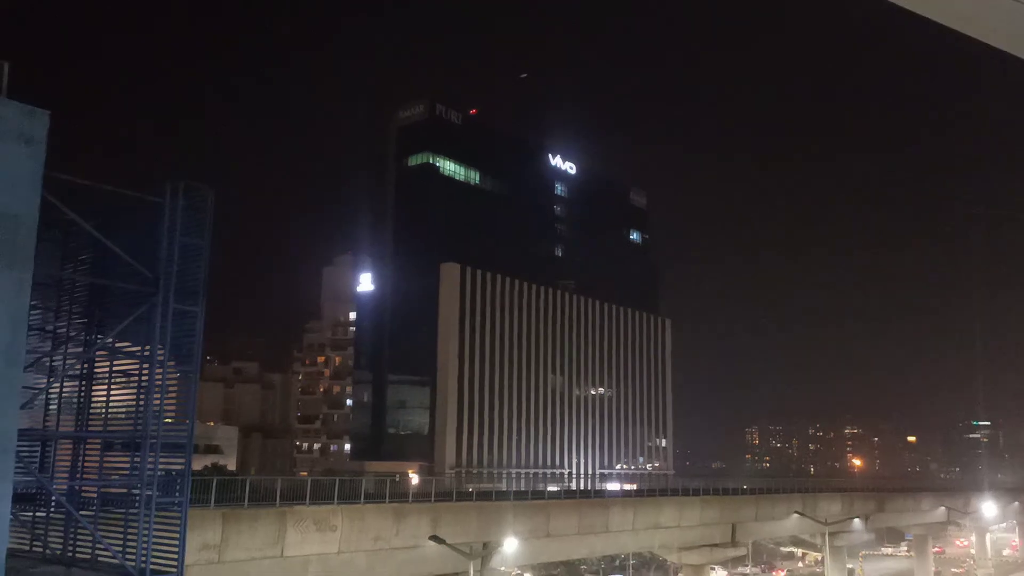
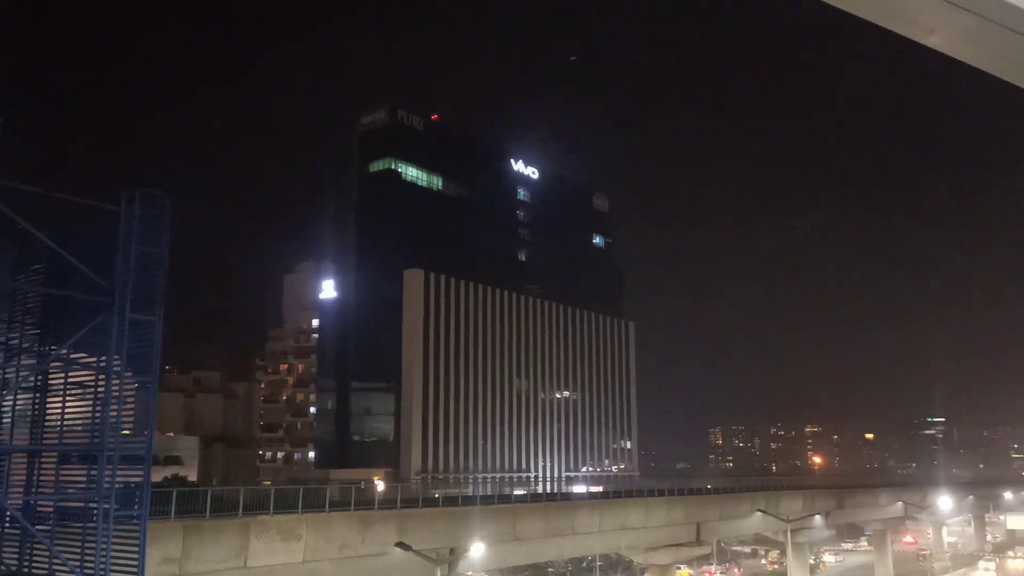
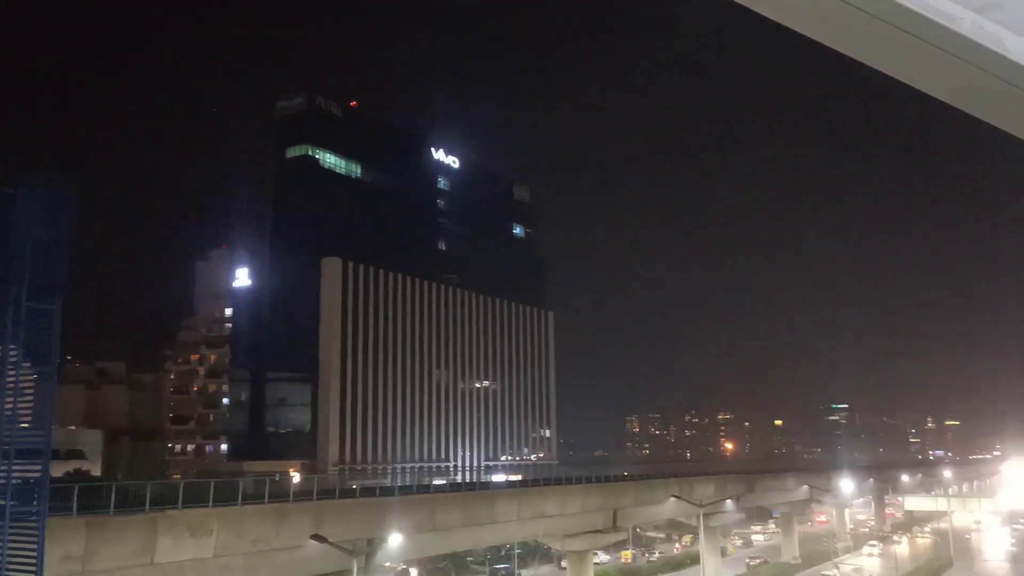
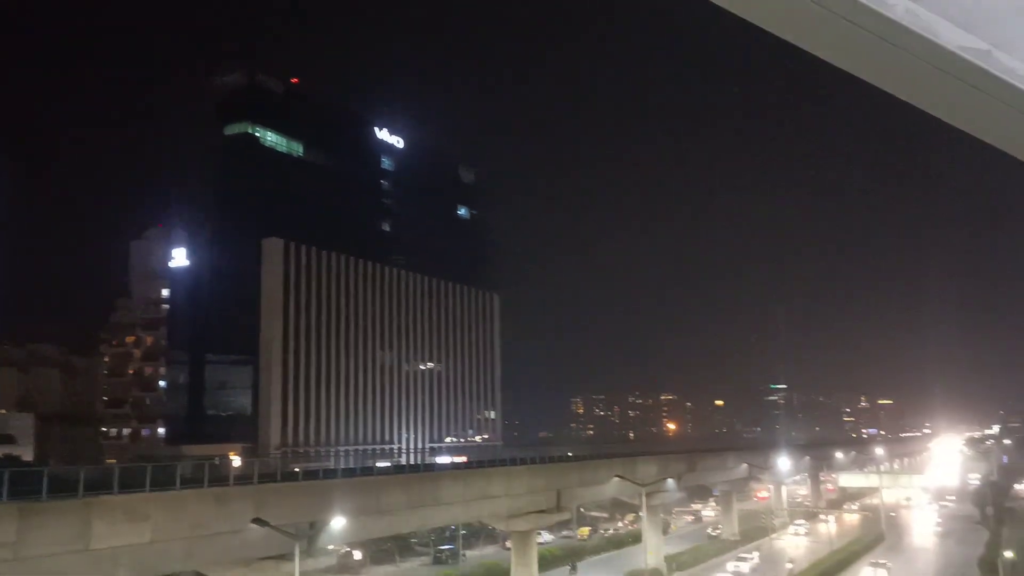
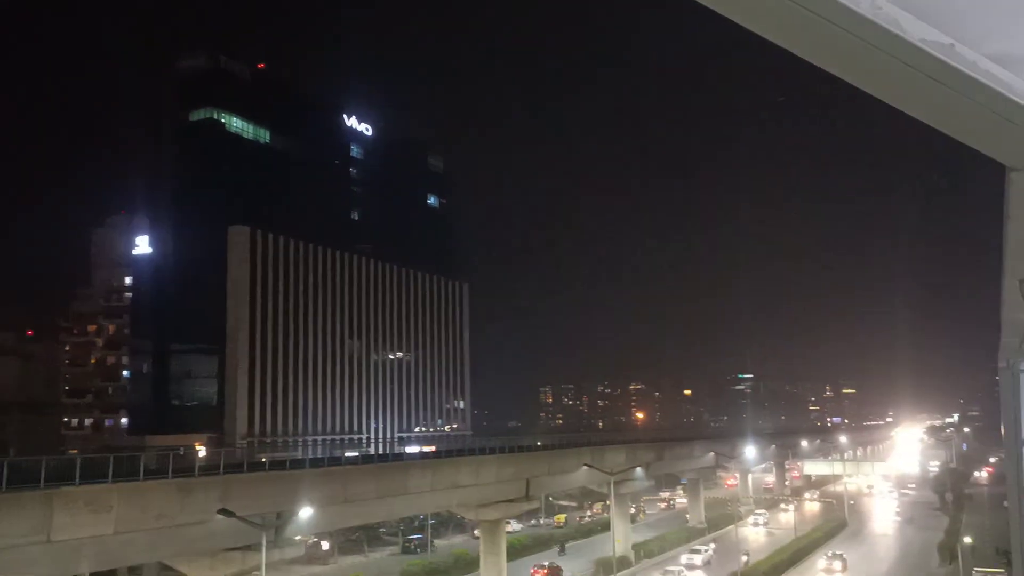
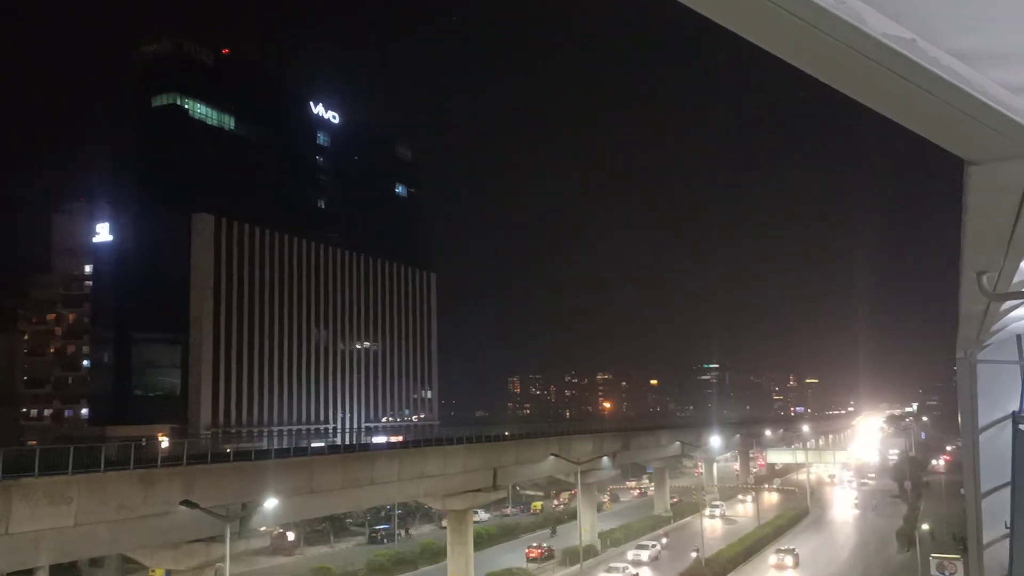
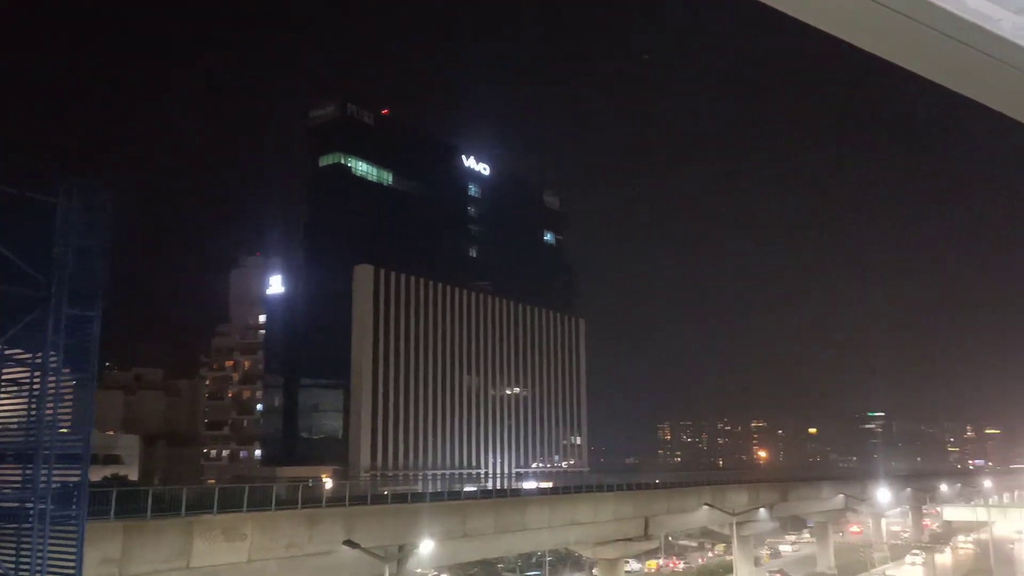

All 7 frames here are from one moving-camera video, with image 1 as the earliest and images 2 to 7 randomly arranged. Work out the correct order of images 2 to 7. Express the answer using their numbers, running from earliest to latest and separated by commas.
2, 7, 3, 4, 5, 6
